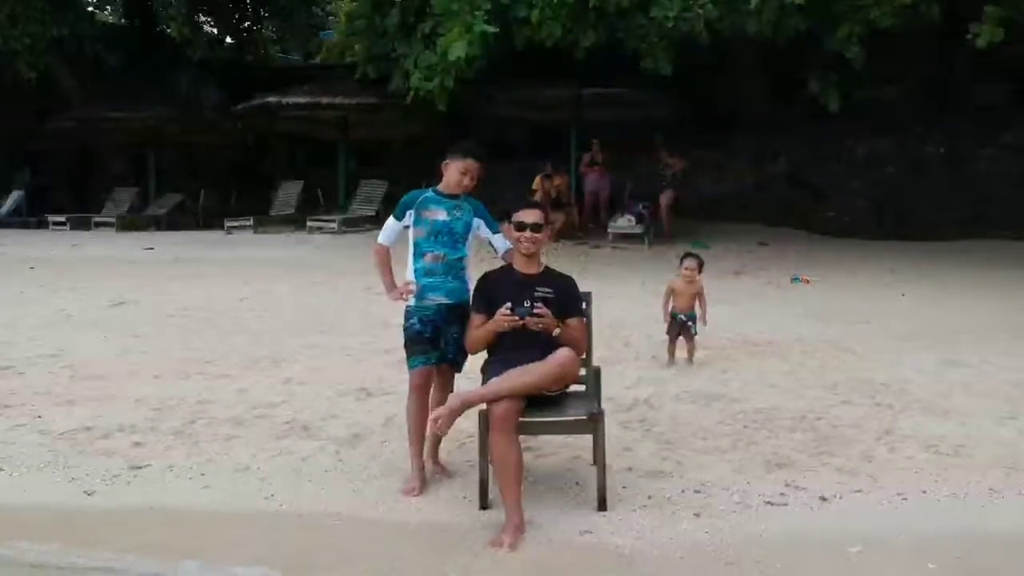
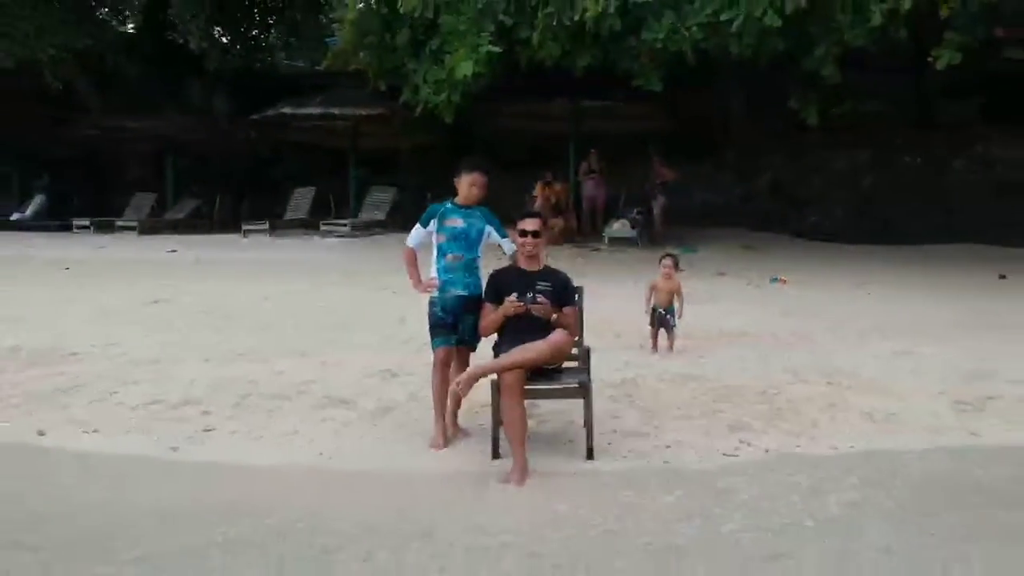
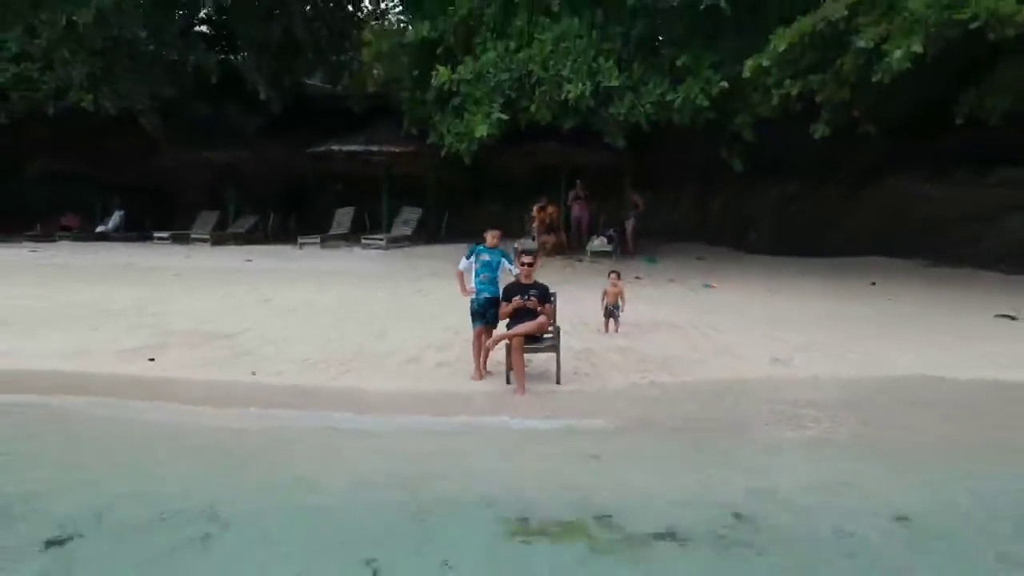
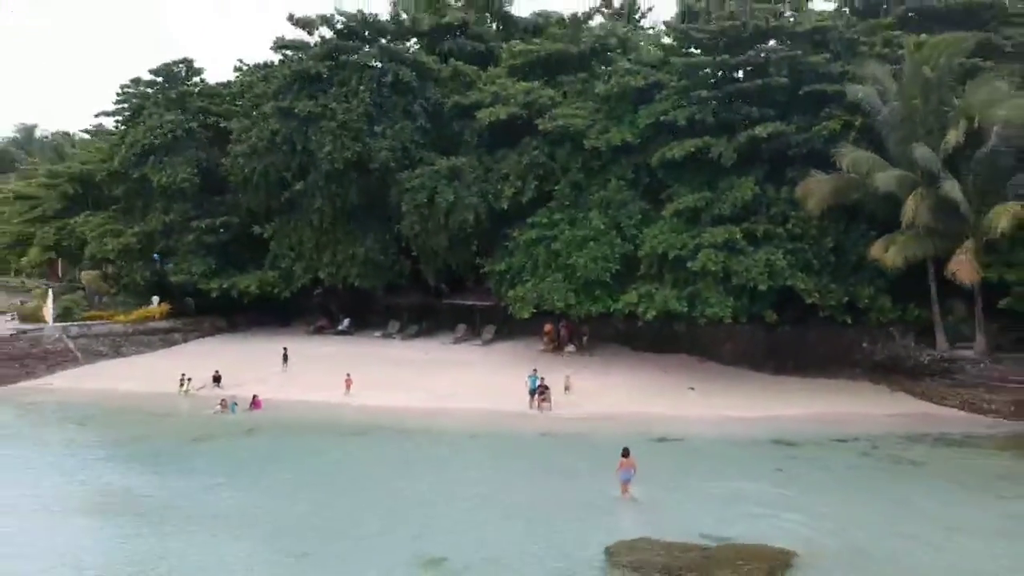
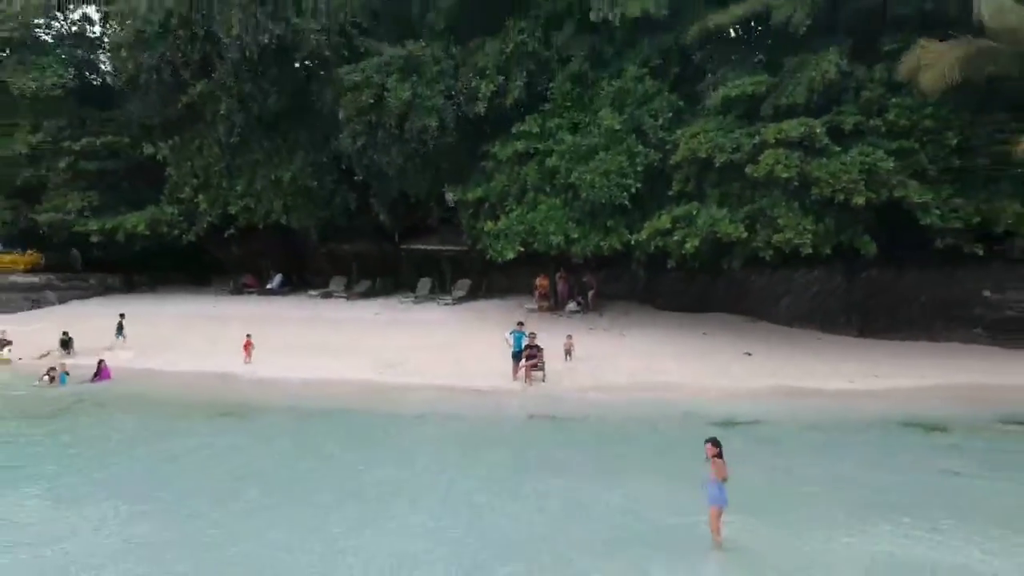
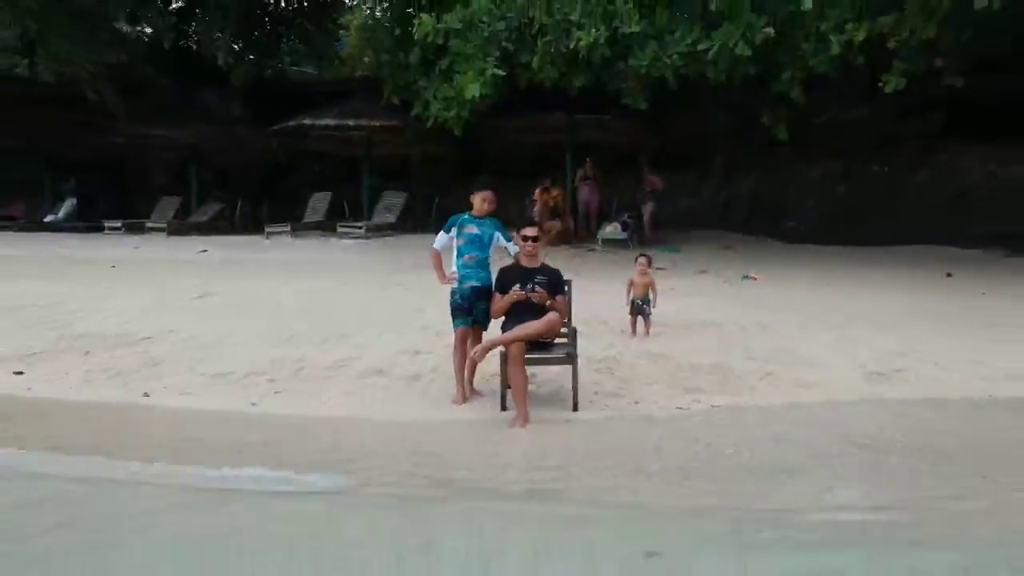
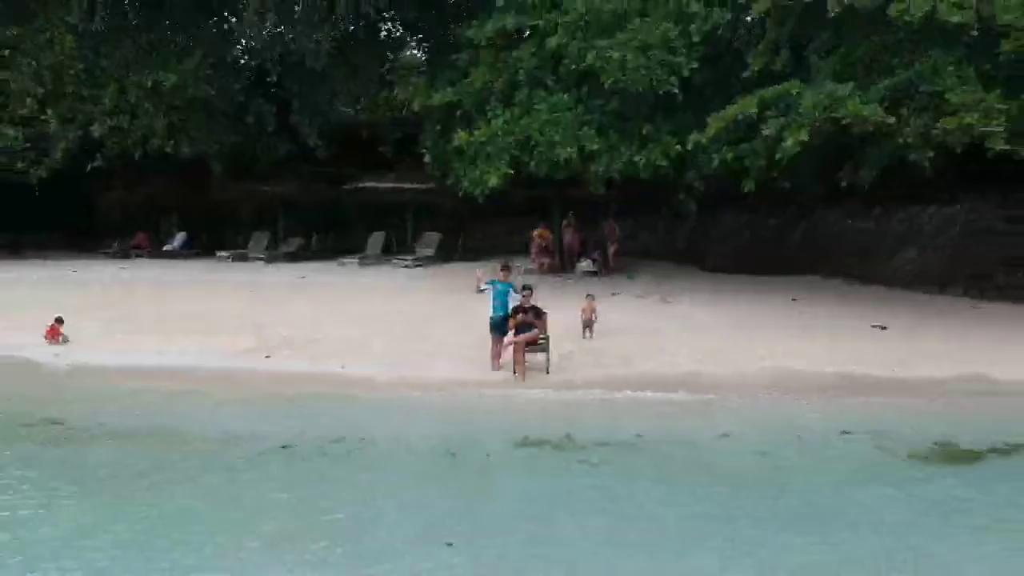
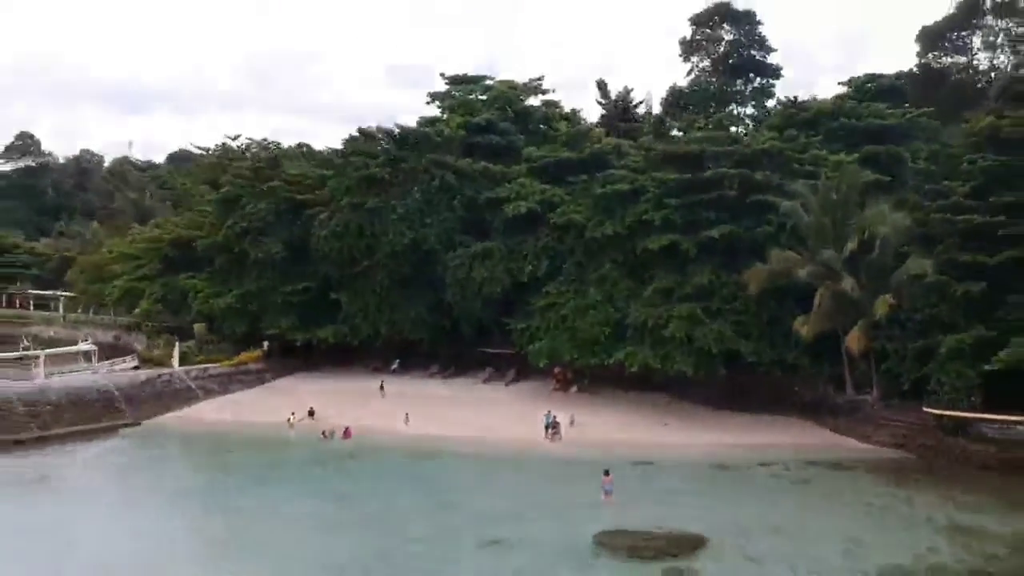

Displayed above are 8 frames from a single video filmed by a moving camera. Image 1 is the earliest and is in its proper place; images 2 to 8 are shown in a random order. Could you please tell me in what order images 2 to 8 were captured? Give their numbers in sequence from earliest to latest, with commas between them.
2, 6, 3, 7, 5, 4, 8
